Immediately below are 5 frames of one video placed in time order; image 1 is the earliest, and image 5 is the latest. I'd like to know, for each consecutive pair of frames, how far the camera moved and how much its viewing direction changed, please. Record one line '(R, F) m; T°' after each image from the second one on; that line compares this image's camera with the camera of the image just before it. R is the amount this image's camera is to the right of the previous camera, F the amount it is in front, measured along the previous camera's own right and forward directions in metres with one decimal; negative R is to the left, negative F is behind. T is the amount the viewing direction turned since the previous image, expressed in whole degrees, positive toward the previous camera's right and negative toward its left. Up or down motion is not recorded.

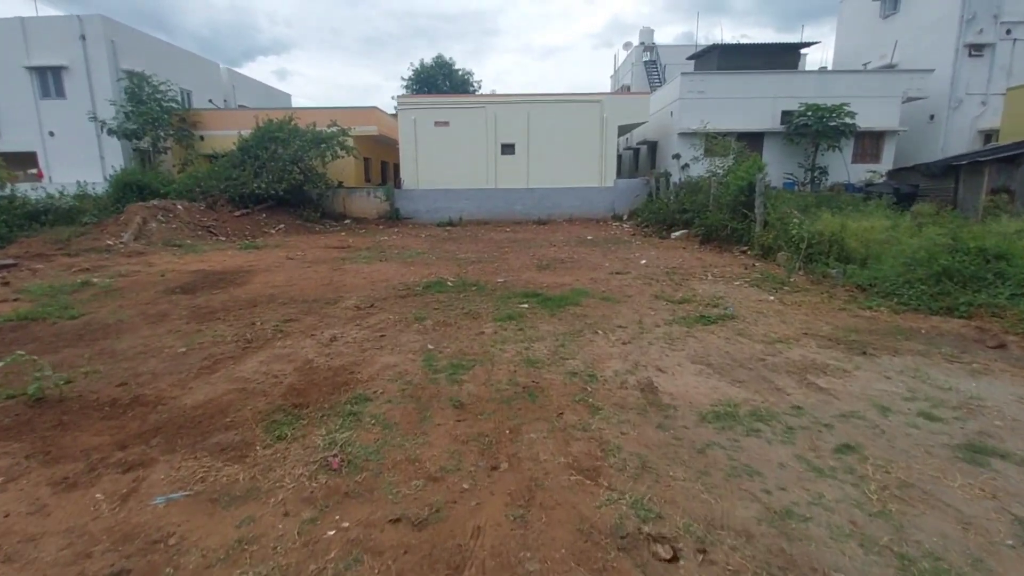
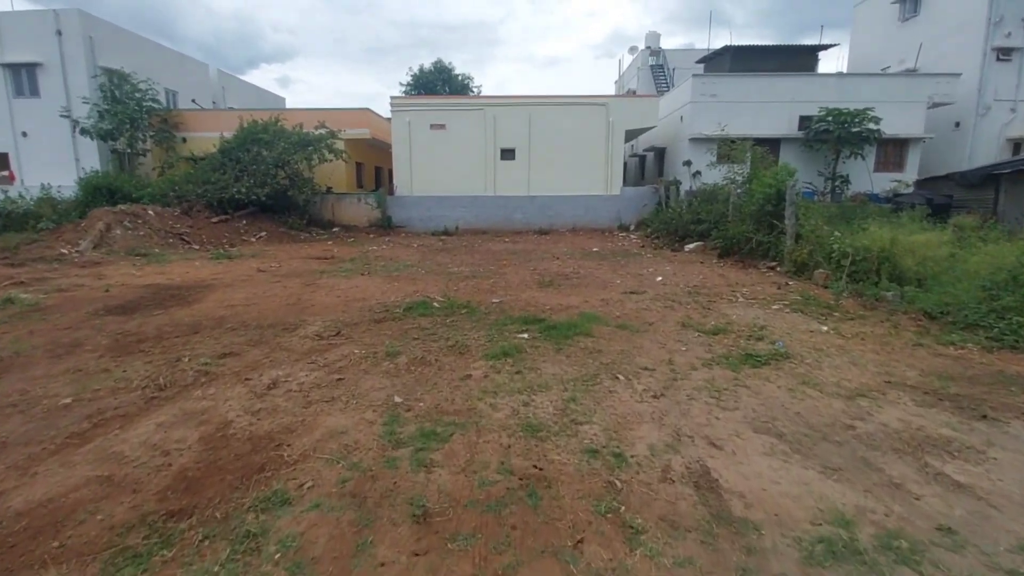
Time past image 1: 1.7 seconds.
(0.0, +1.2) m; 0°
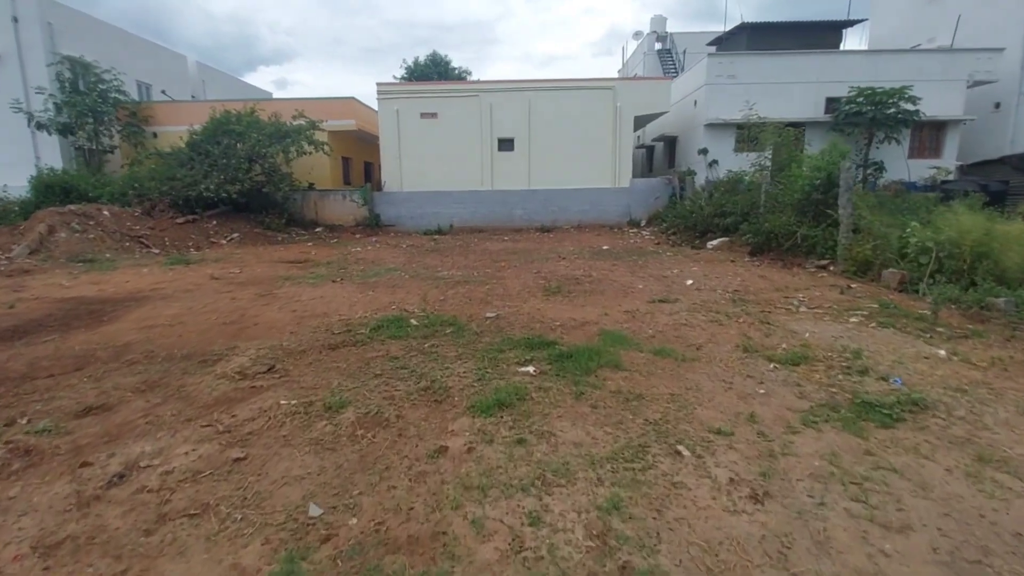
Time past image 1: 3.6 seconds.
(0.0, +1.5) m; 0°
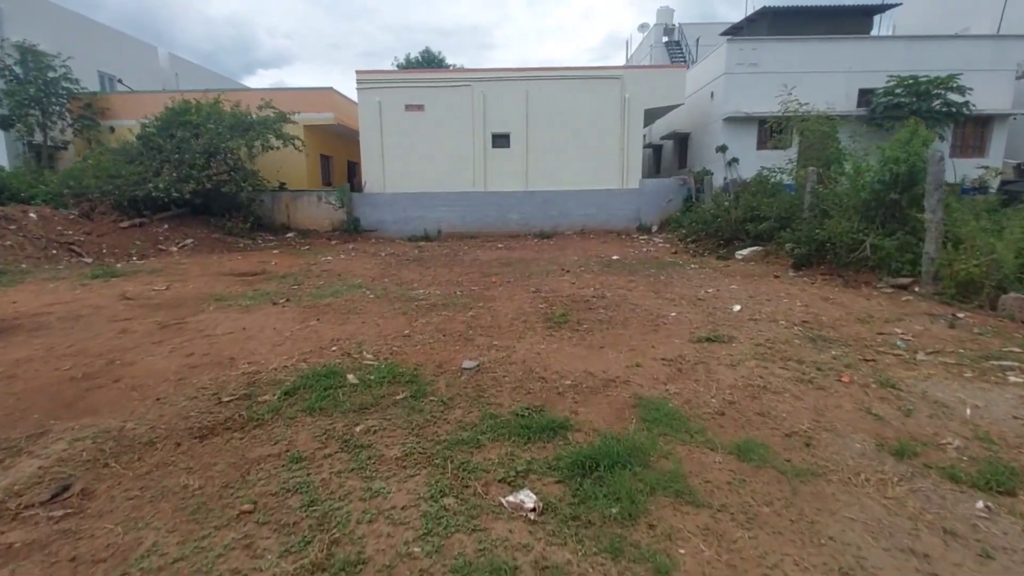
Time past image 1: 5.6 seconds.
(+0.1, +1.7) m; 0°
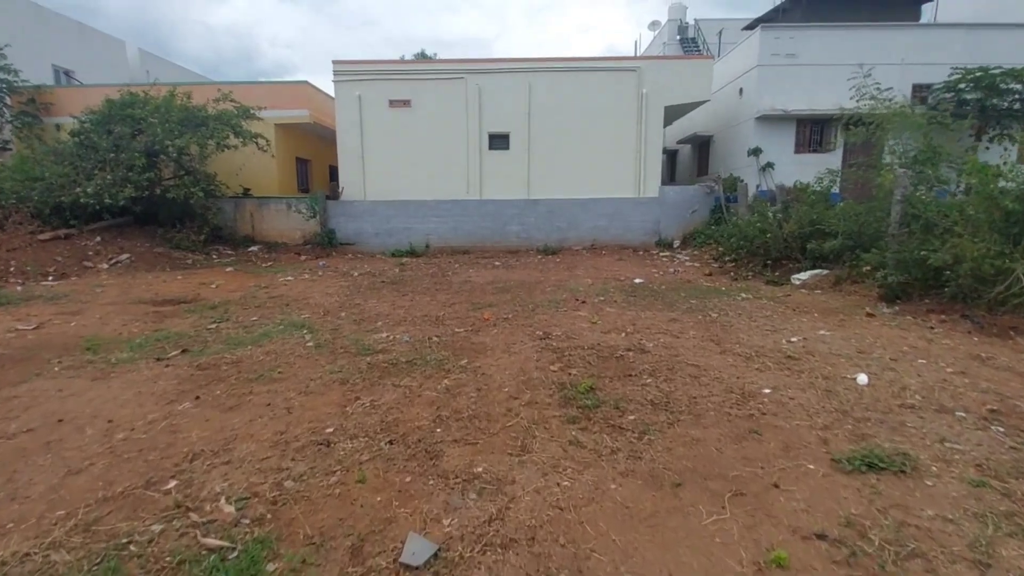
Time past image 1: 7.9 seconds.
(0.0, +2.0) m; 0°
